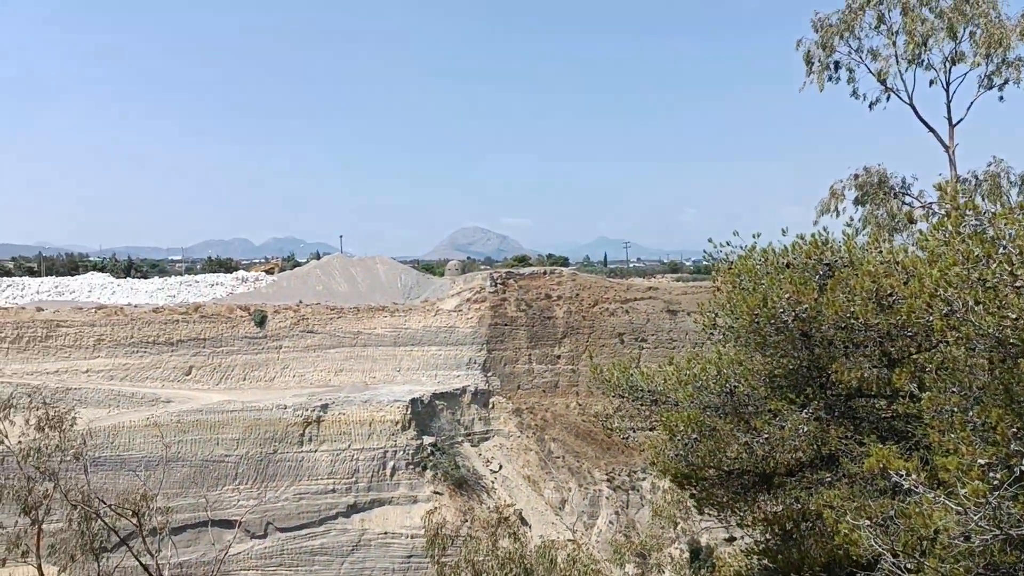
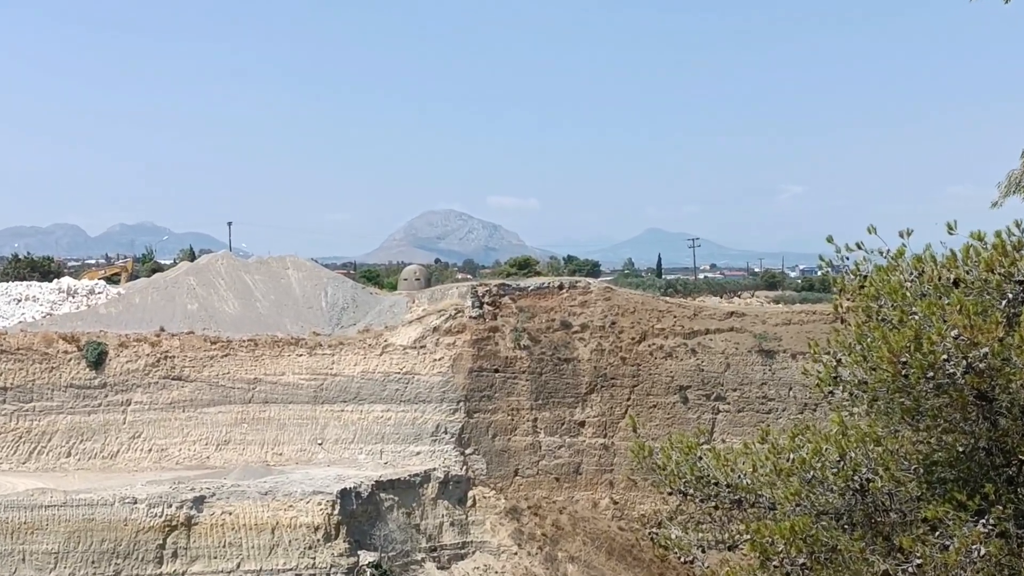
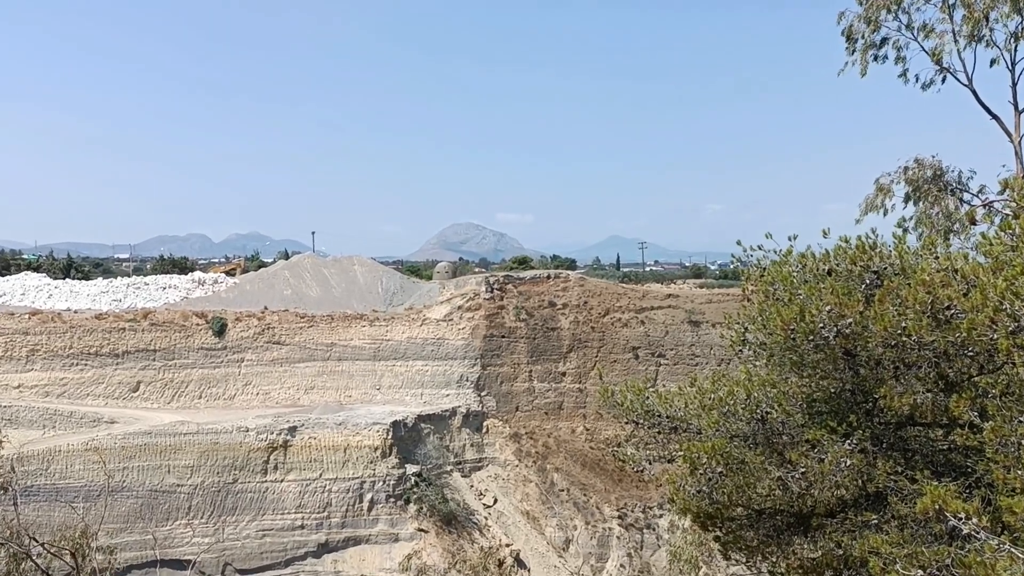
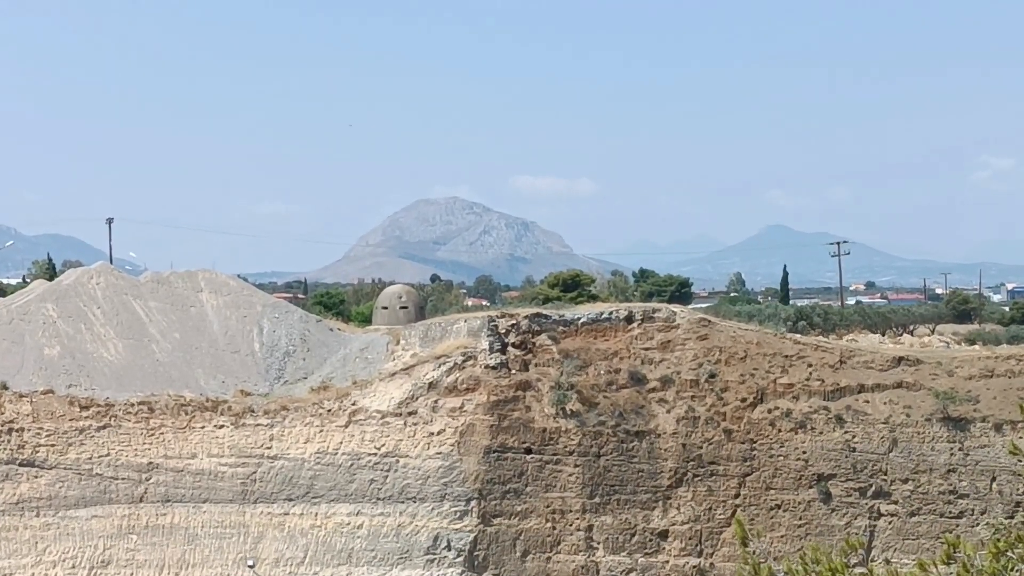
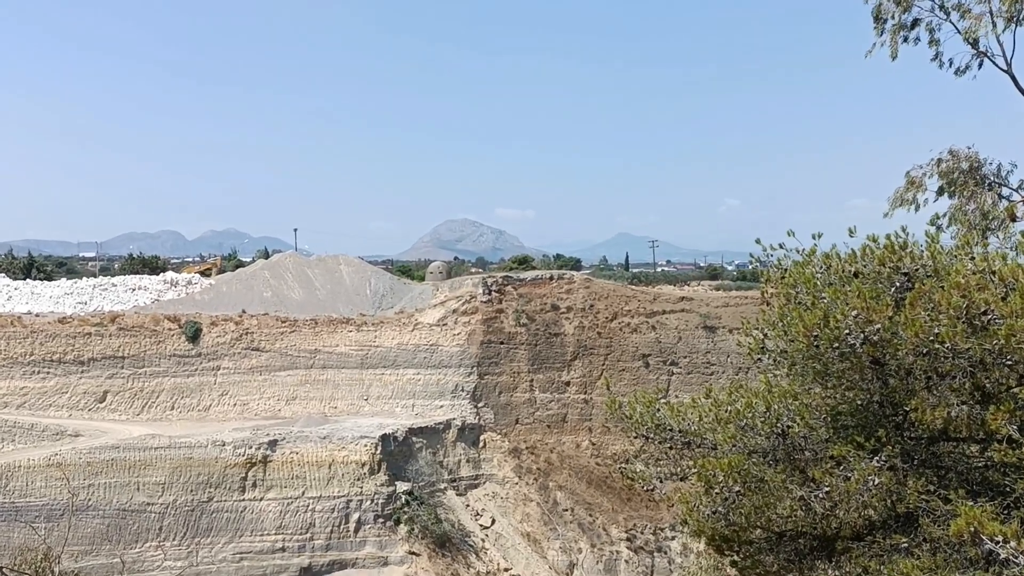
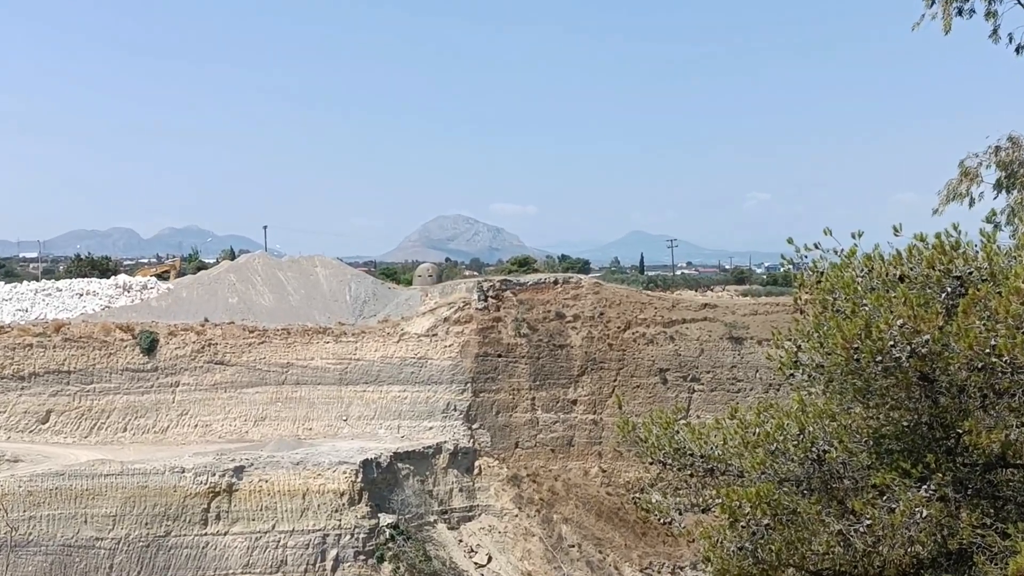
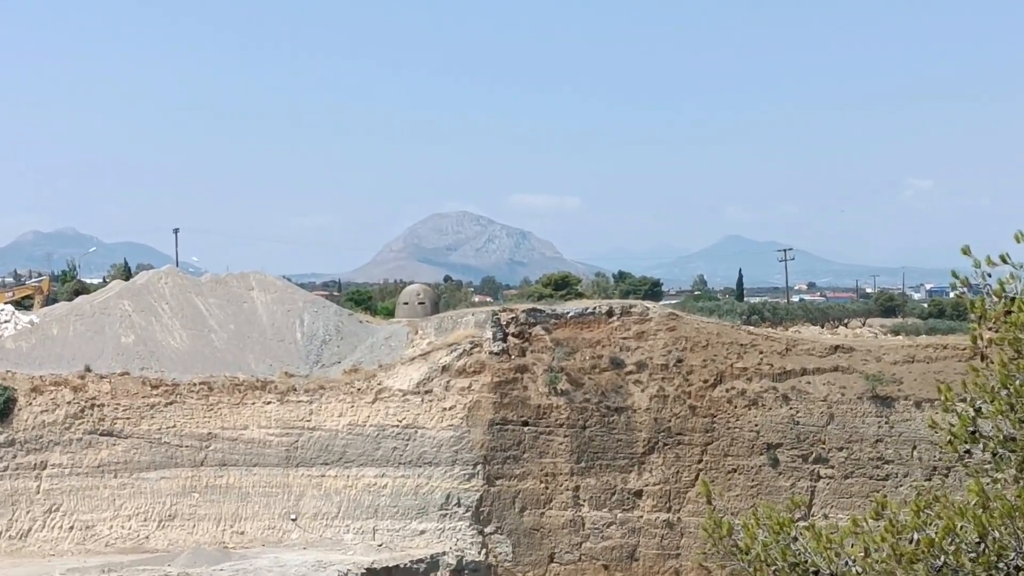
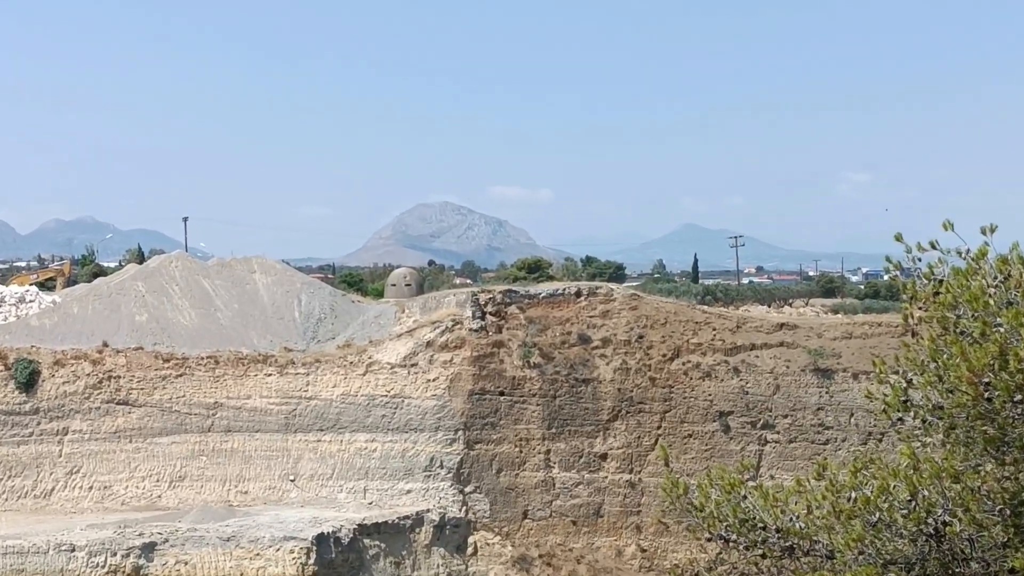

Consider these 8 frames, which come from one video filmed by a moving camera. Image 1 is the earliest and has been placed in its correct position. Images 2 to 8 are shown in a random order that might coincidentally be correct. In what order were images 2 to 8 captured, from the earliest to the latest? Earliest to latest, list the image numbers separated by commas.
3, 5, 6, 2, 8, 7, 4
